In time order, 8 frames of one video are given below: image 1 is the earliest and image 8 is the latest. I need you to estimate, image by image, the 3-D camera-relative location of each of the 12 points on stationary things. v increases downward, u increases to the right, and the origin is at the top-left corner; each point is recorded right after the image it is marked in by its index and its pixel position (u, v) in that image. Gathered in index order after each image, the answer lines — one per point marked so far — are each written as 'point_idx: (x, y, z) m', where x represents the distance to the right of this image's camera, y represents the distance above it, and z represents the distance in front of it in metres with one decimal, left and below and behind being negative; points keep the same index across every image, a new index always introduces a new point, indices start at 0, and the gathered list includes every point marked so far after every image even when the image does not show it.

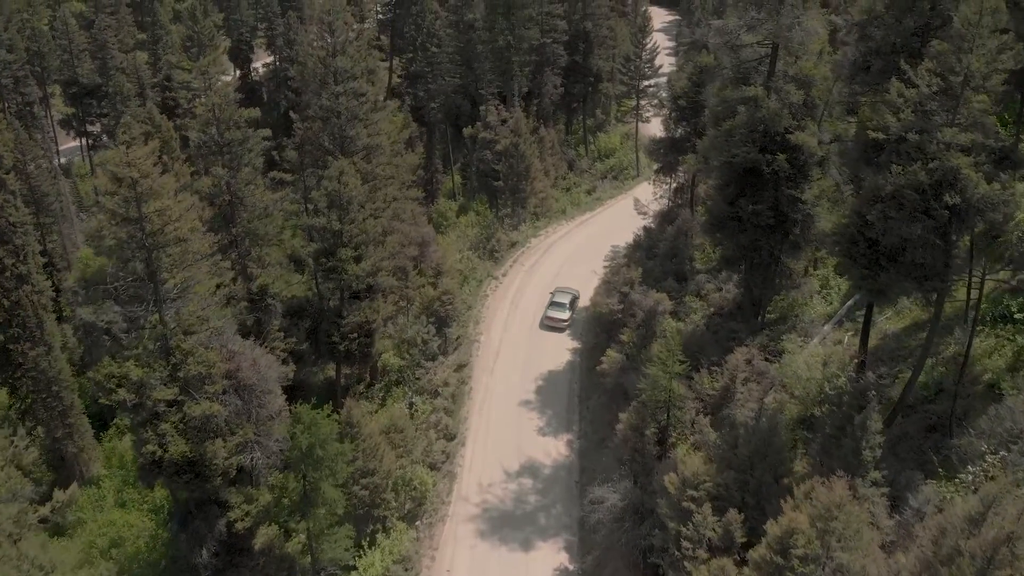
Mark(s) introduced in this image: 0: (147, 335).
0: (-9.9, -1.4, +20.2) m
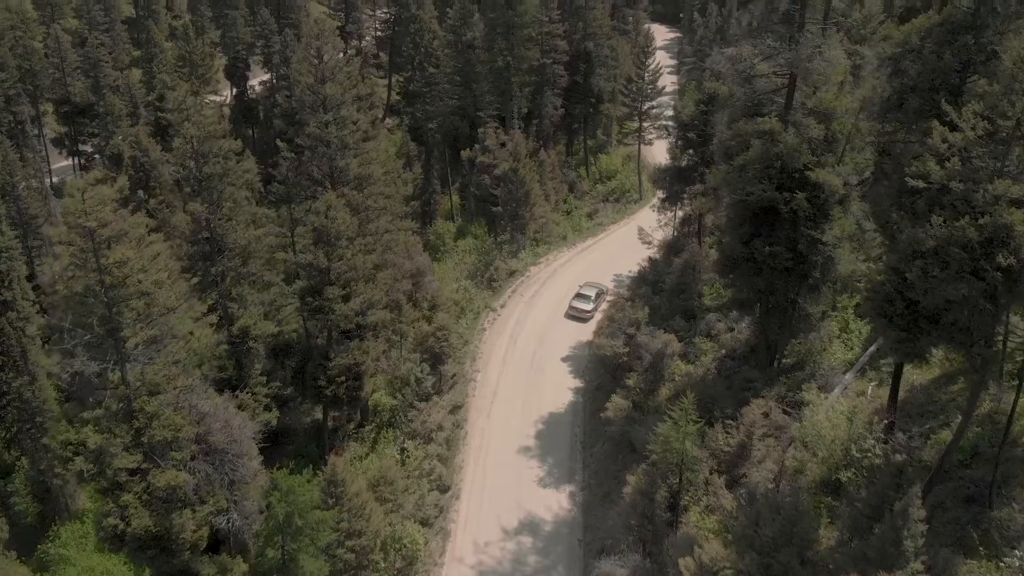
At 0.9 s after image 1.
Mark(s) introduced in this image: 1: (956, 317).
0: (-9.9, -2.7, +18.5) m
1: (+8.4, -0.6, +14.3) m
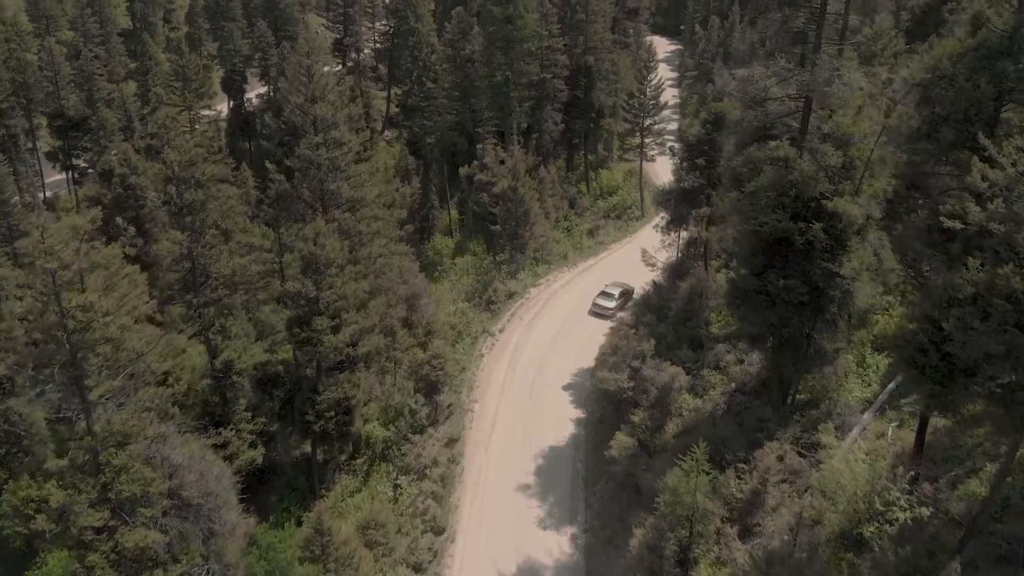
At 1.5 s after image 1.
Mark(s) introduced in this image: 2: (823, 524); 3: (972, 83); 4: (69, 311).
0: (-10.0, -3.7, +17.1) m
1: (+8.4, -1.5, +12.9) m
2: (+7.7, -5.8, +18.4) m
3: (+9.5, +4.3, +15.6) m
4: (-9.5, -0.5, +16.1) m
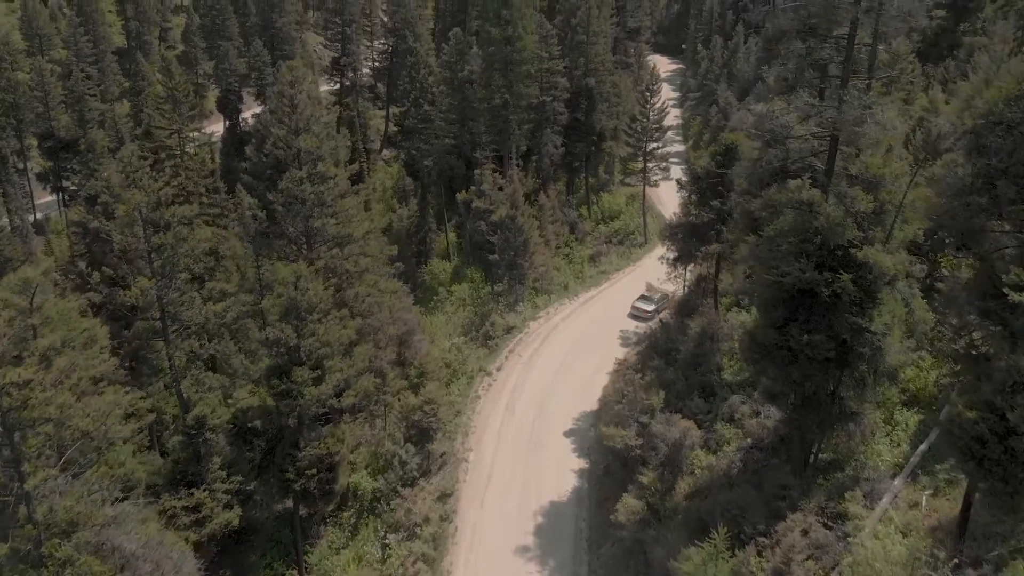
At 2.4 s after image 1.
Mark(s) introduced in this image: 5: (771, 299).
0: (-10.1, -5.0, +15.1) m
1: (+8.3, -2.7, +11.0) m
2: (+7.6, -7.2, +16.4) m
3: (+9.4, +2.9, +13.7) m
4: (-9.6, -1.8, +14.2) m
5: (+6.9, -0.3, +20.0) m
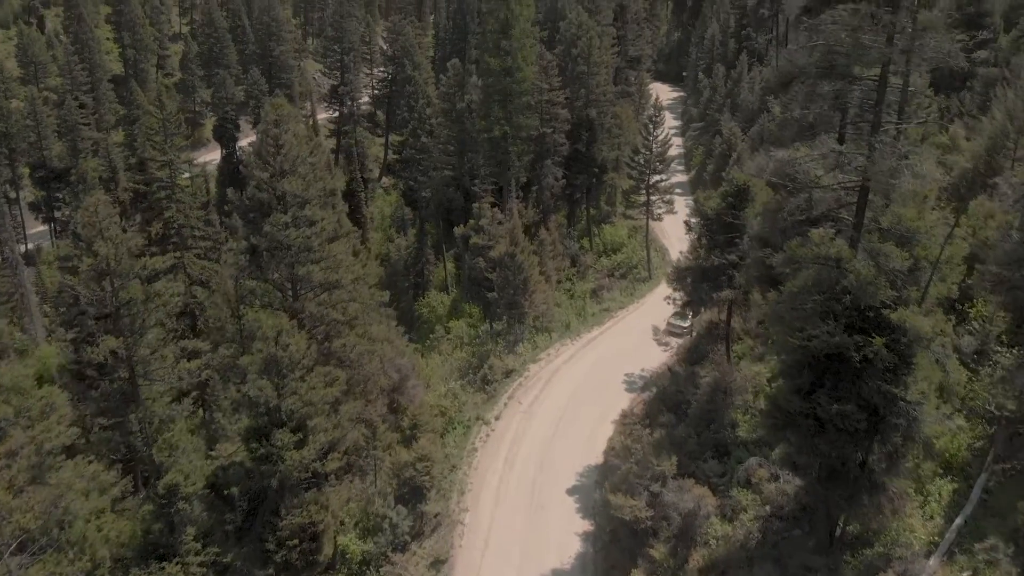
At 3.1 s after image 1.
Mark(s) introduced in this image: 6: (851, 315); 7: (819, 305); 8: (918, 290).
0: (-10.1, -6.4, +13.2) m
1: (+8.2, -3.9, +9.2) m
2: (+7.5, -8.6, +14.5) m
3: (+9.4, +1.6, +12.1) m
4: (-9.6, -3.1, +12.4) m
5: (+6.9, -1.8, +18.3) m
6: (+7.8, -0.6, +17.2) m
7: (+7.1, -0.4, +17.3) m
8: (+9.1, -0.1, +16.8) m
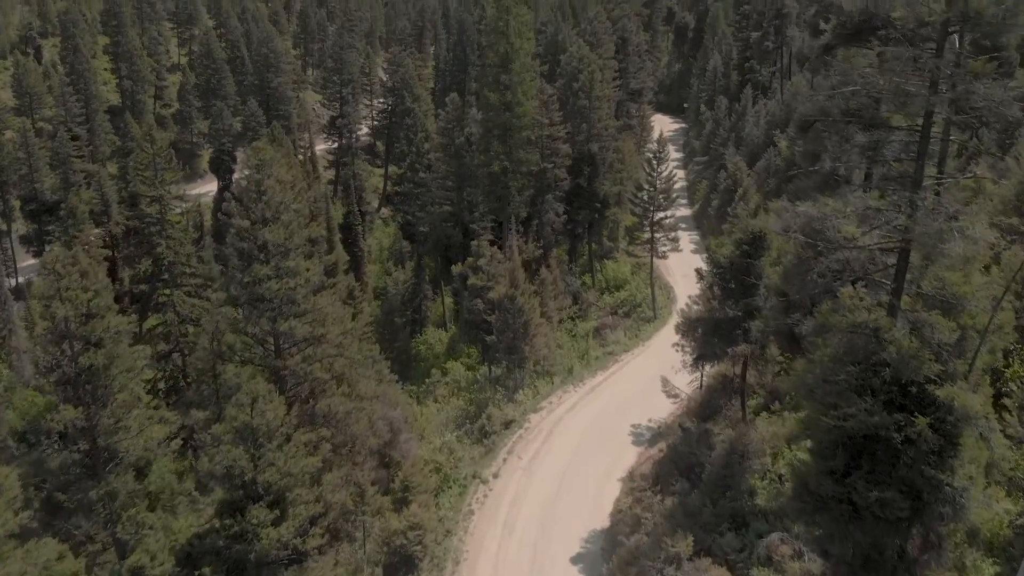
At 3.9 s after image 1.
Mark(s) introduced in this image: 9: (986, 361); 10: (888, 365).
0: (-10.1, -7.7, +11.2) m
1: (+8.2, -5.1, +7.2) m
2: (+7.5, -10.0, +12.3) m
3: (+9.4, +0.4, +10.3) m
4: (-9.7, -4.4, +10.5) m
5: (+6.8, -3.3, +16.4) m
6: (+7.7, -2.1, +15.4) m
7: (+7.0, -1.9, +15.5) m
8: (+9.1, -1.5, +15.0) m
9: (+10.0, -1.5, +15.8) m
10: (+7.6, -1.6, +15.0) m
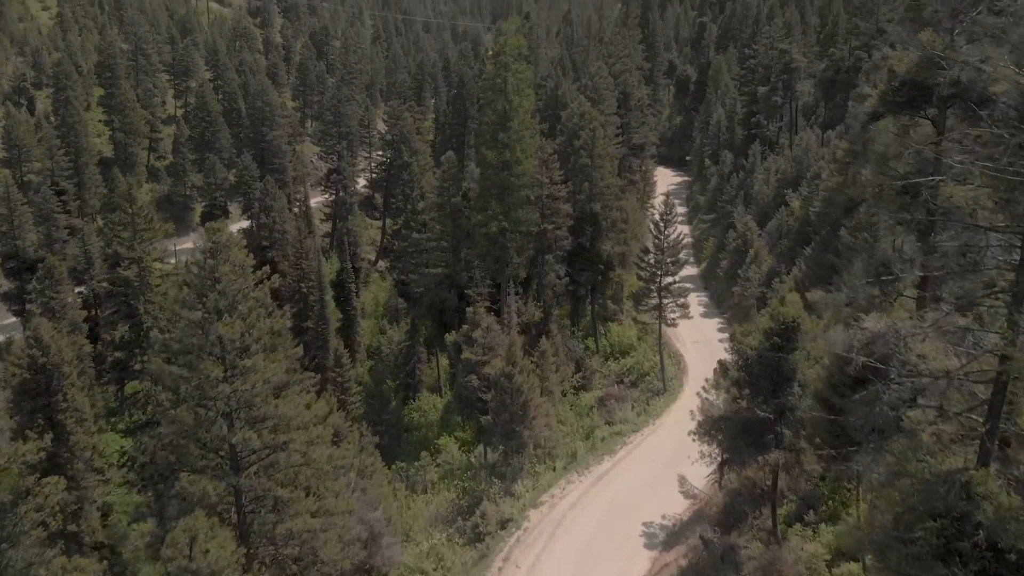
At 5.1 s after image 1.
0: (-10.3, -9.6, +7.5) m
1: (+8.1, -6.8, +3.7) m
2: (+7.4, -12.0, +8.5) m
3: (+9.2, -1.6, +7.1) m
4: (-9.8, -6.3, +7.0) m
5: (+6.7, -5.6, +12.9) m
6: (+7.6, -4.3, +12.0) m
7: (+6.9, -4.1, +12.1) m
8: (+8.9, -3.7, +11.7) m
9: (+9.9, -3.8, +12.5) m
10: (+7.4, -3.8, +11.7) m
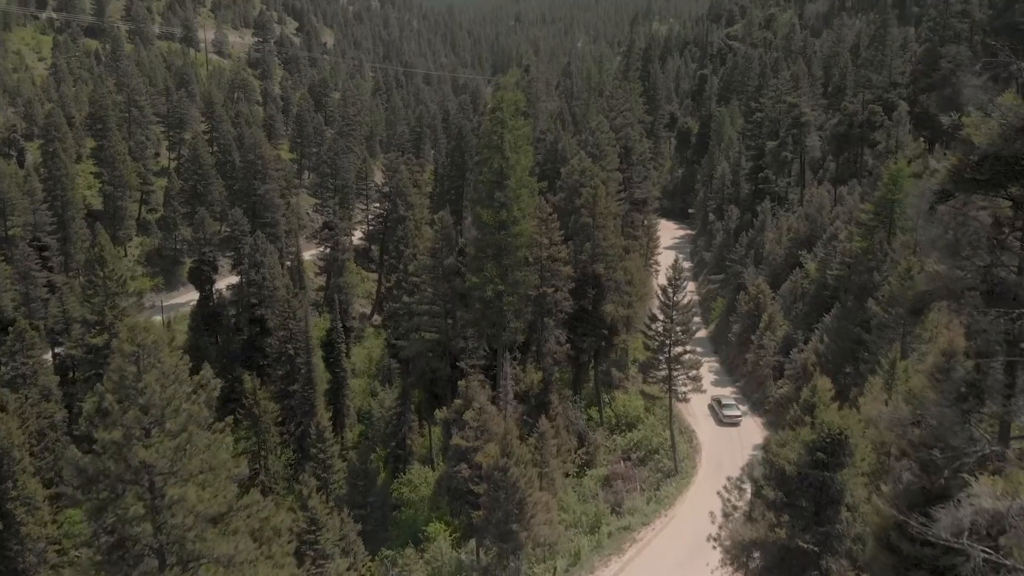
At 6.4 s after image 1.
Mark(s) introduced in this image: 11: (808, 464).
0: (-10.5, -11.2, +3.5) m
1: (+7.8, -8.2, -0.2) m
2: (+7.1, -13.6, +4.3) m
3: (+9.0, -3.2, +3.6) m
4: (-10.1, -7.9, +3.2) m
5: (+6.5, -7.5, +9.2) m
6: (+7.4, -6.2, +8.3) m
7: (+6.7, -6.0, +8.4) m
8: (+8.7, -5.6, +8.0) m
9: (+9.6, -5.7, +8.8) m
10: (+7.2, -5.6, +8.0) m
11: (+7.1, -4.2, +18.2) m
